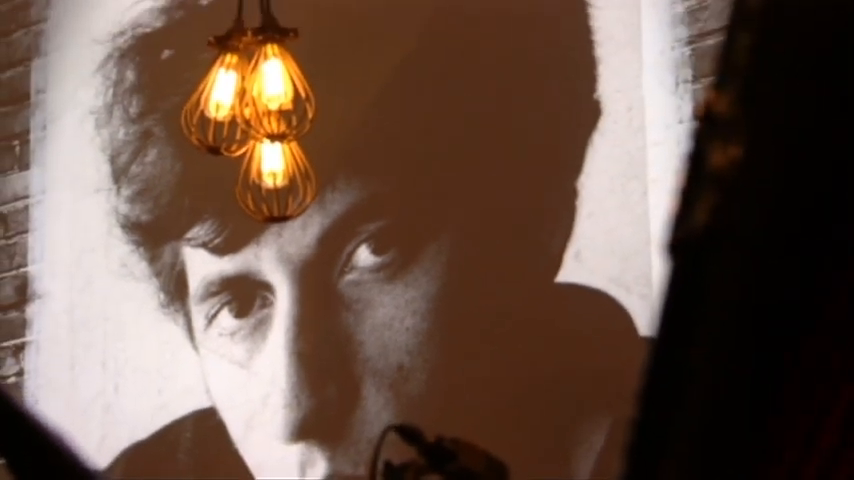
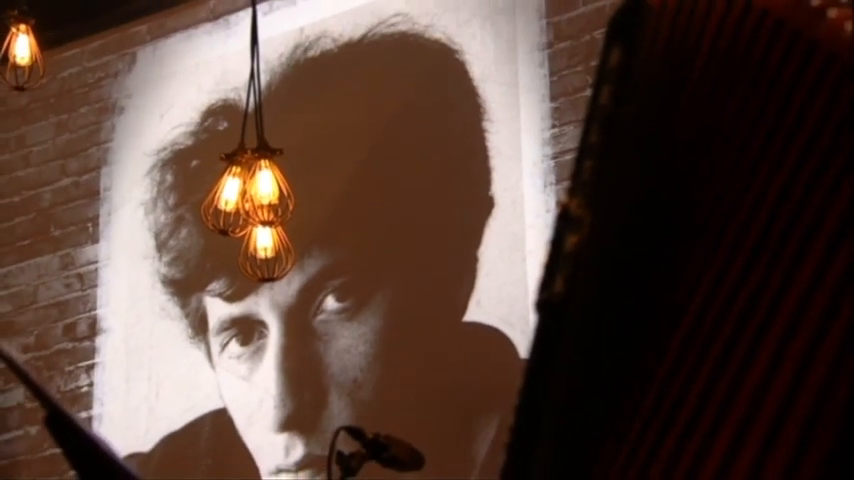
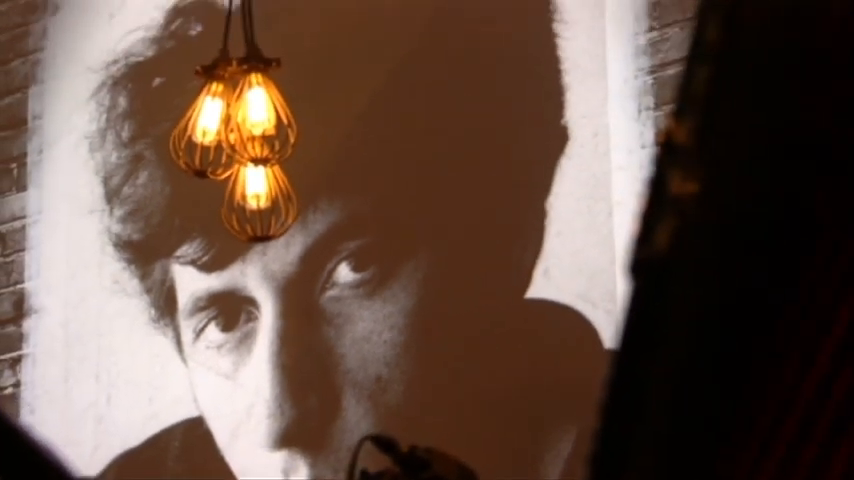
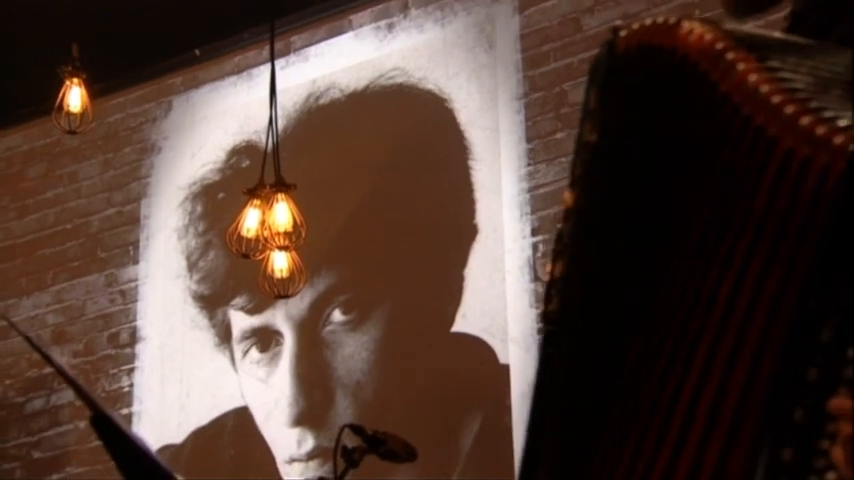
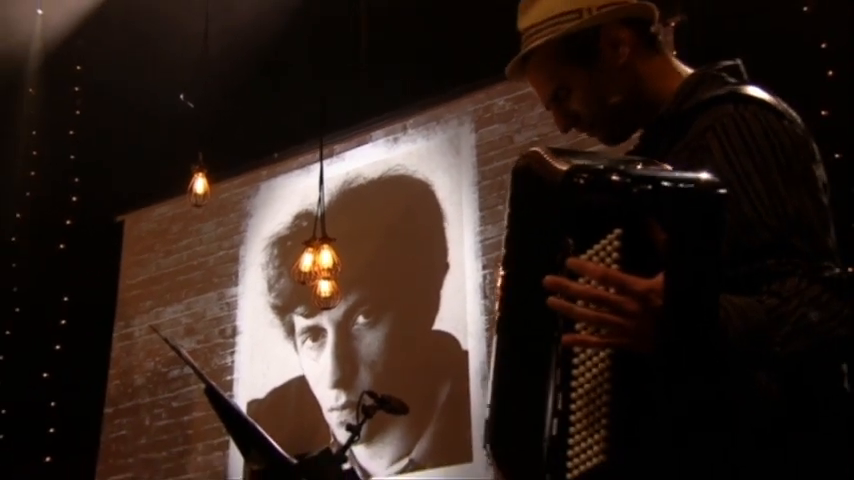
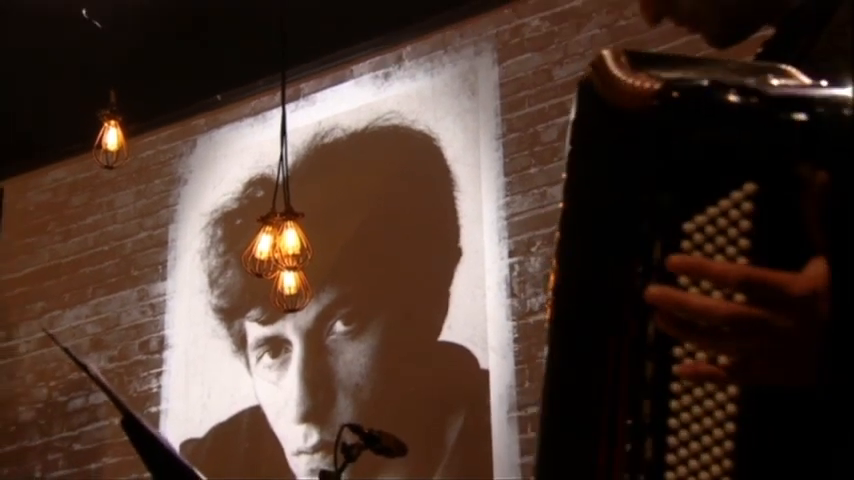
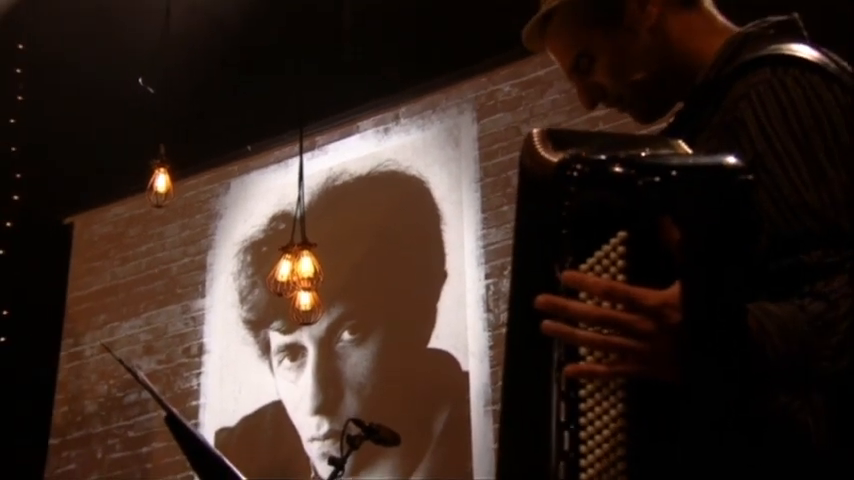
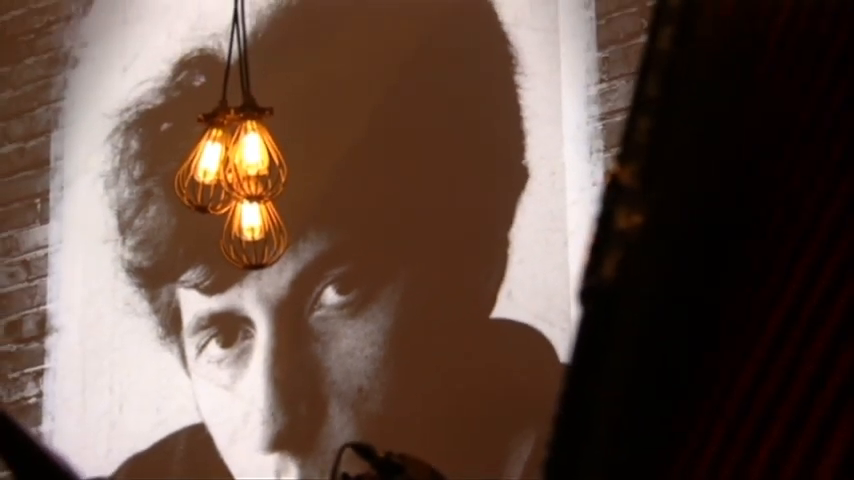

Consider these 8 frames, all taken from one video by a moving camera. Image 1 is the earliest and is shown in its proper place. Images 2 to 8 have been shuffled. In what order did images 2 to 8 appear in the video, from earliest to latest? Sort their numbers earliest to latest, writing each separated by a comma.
3, 8, 2, 4, 6, 7, 5
